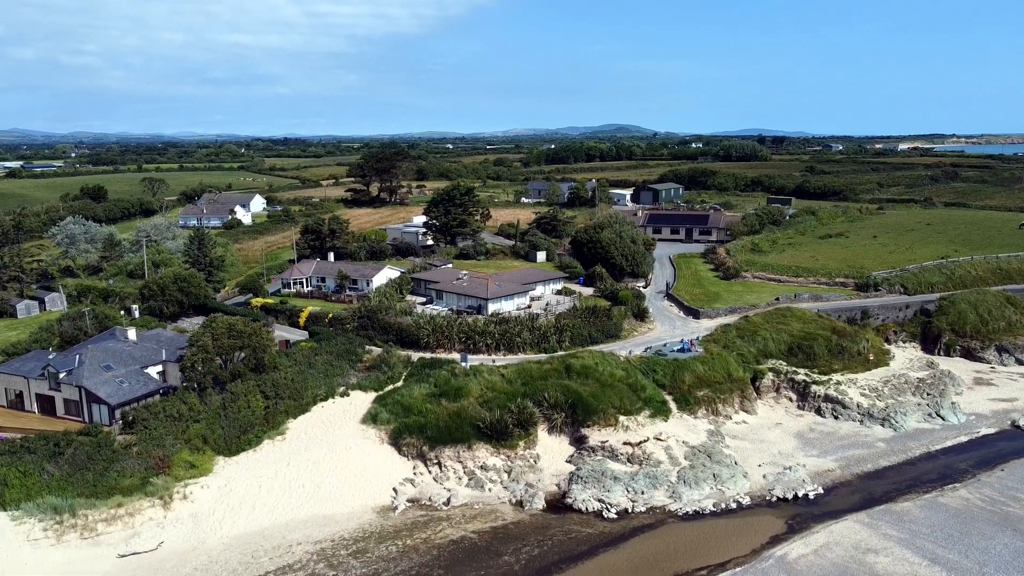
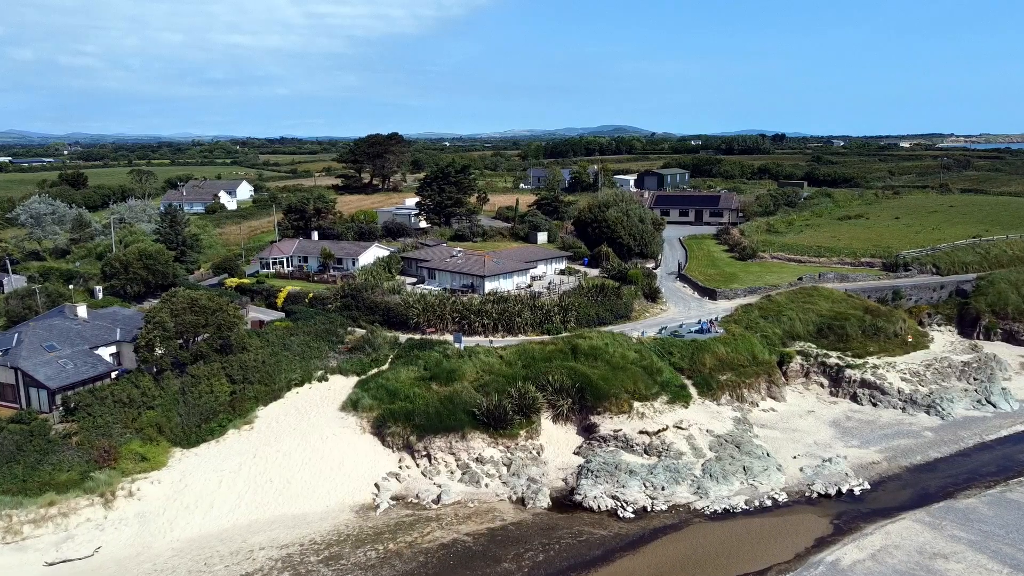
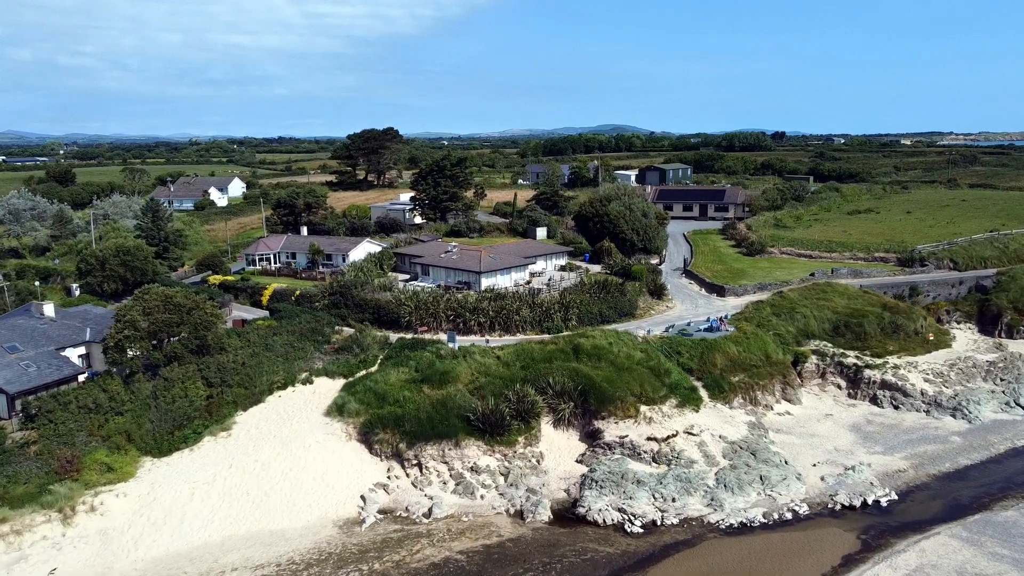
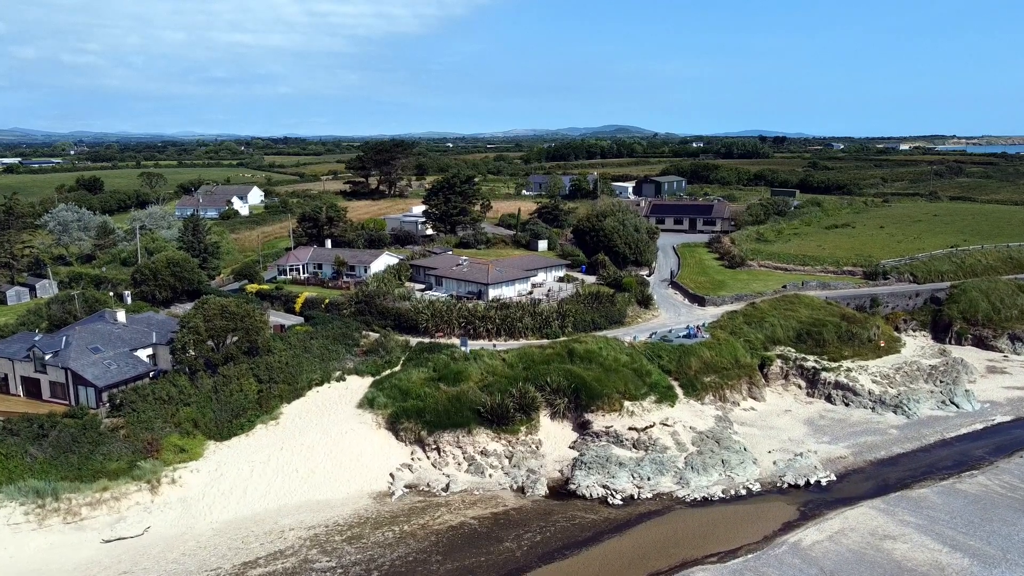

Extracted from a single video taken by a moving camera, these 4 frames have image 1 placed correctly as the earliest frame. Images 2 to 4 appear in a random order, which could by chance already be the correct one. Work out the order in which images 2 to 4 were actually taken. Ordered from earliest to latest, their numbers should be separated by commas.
4, 2, 3
